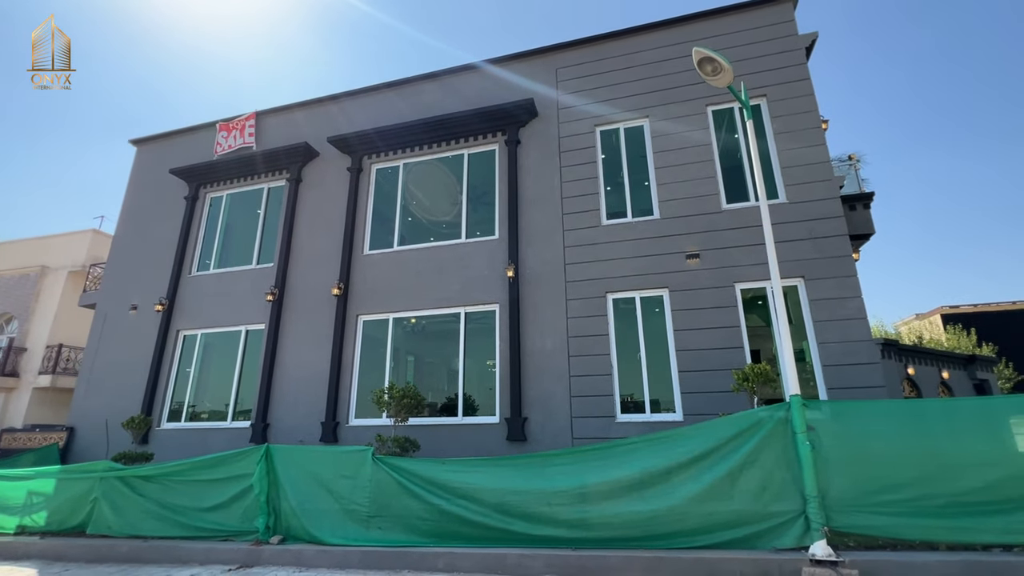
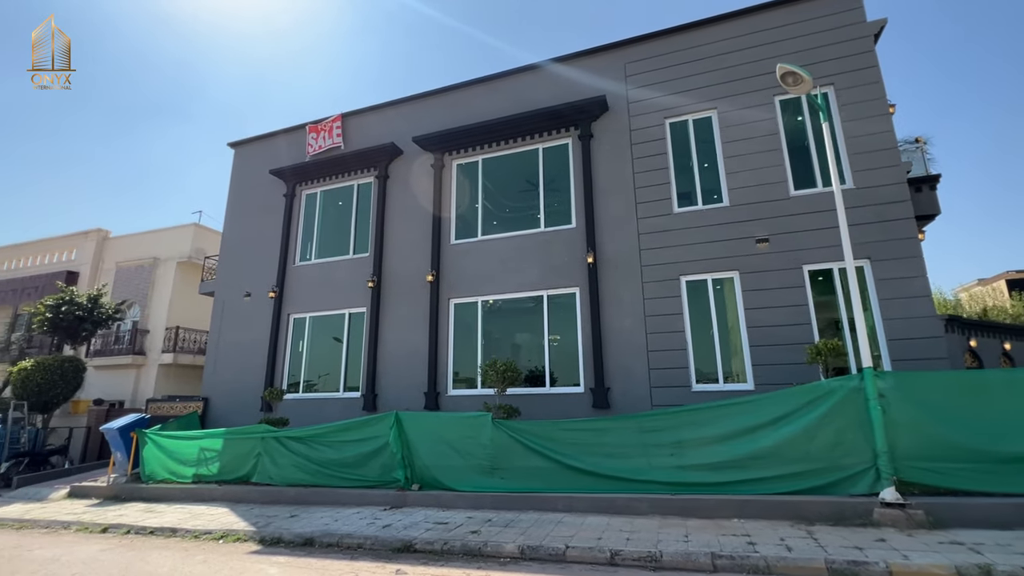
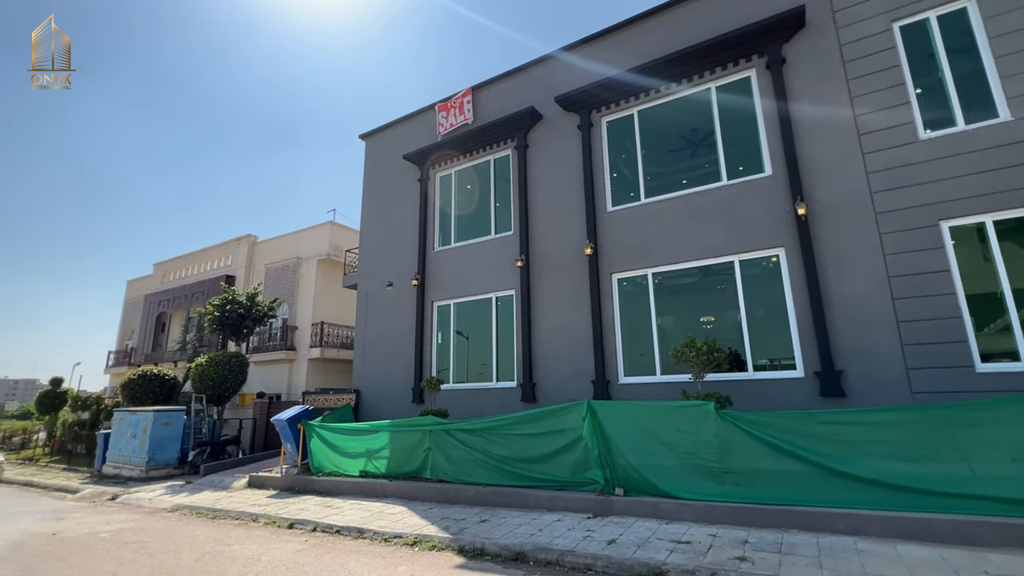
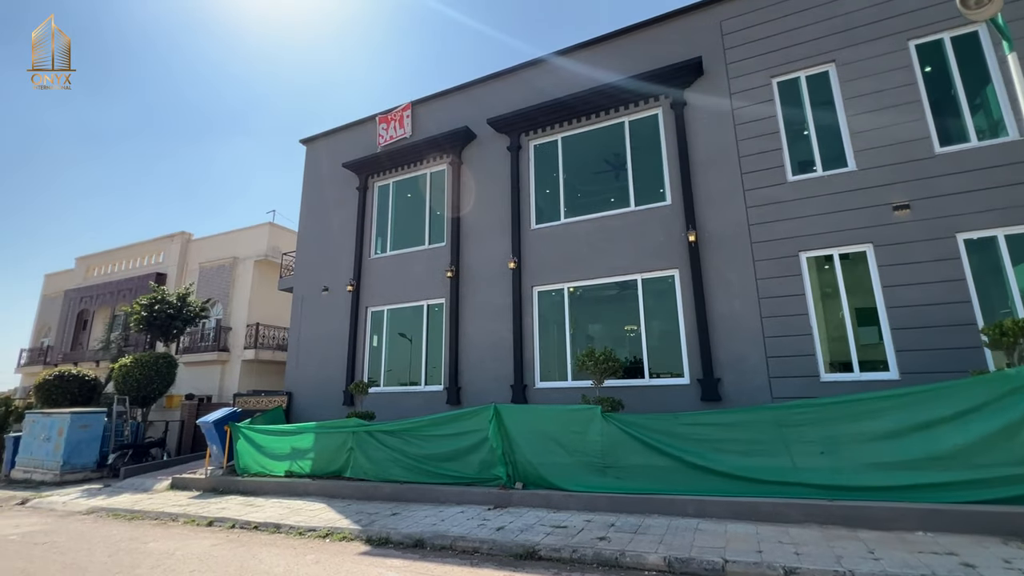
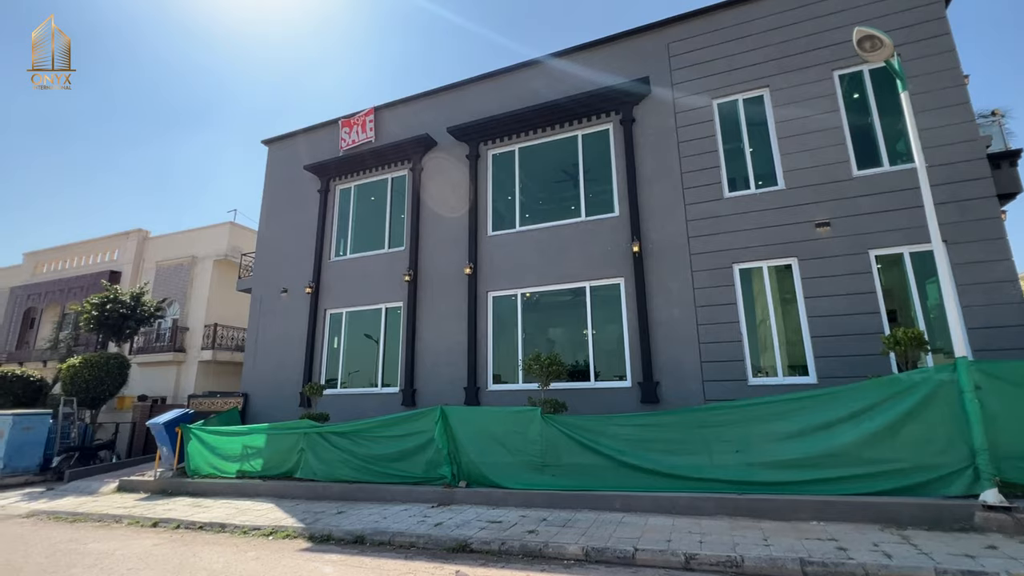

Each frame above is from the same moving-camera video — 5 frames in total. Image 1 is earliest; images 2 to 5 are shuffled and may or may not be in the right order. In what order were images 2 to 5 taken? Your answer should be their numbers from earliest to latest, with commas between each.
2, 5, 4, 3
